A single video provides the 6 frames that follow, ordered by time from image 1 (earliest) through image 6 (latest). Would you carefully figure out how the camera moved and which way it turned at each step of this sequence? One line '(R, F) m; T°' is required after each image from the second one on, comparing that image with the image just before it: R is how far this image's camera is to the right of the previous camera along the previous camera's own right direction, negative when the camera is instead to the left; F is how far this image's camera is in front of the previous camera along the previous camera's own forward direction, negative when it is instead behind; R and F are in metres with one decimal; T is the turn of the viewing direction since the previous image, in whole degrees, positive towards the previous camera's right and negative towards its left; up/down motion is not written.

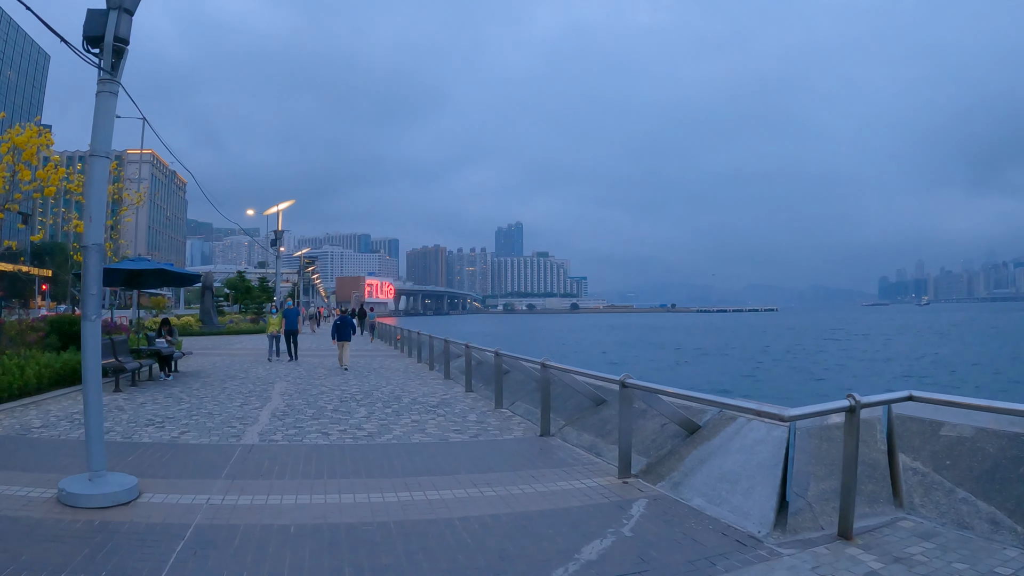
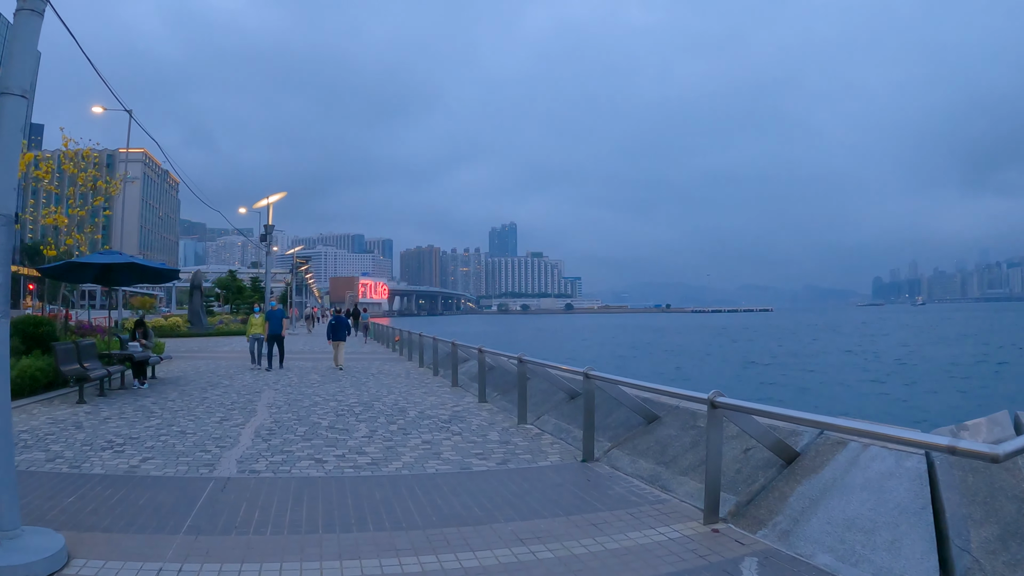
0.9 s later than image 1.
(-0.4, +1.6) m; +1°
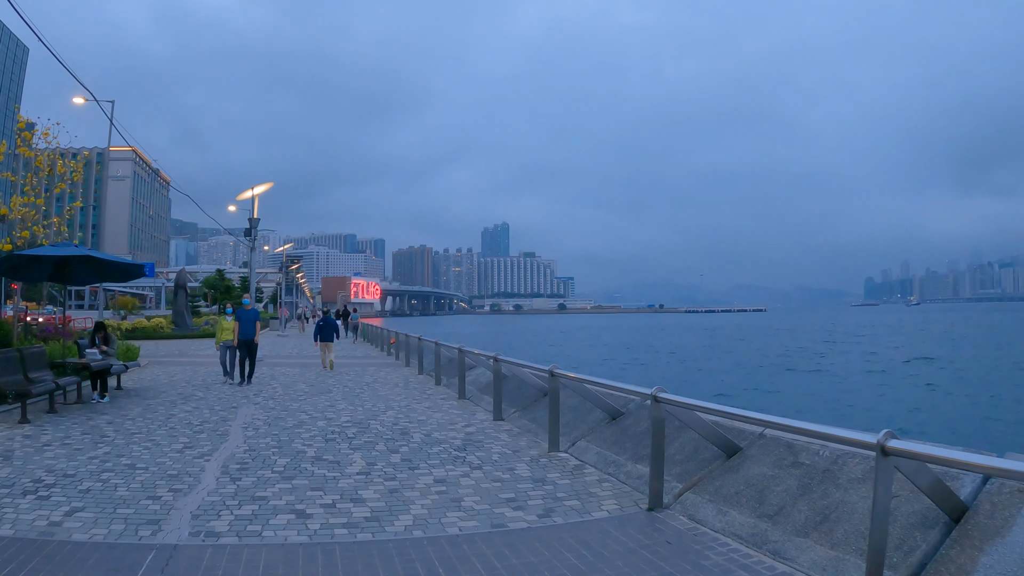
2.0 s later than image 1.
(-0.4, +1.7) m; +1°
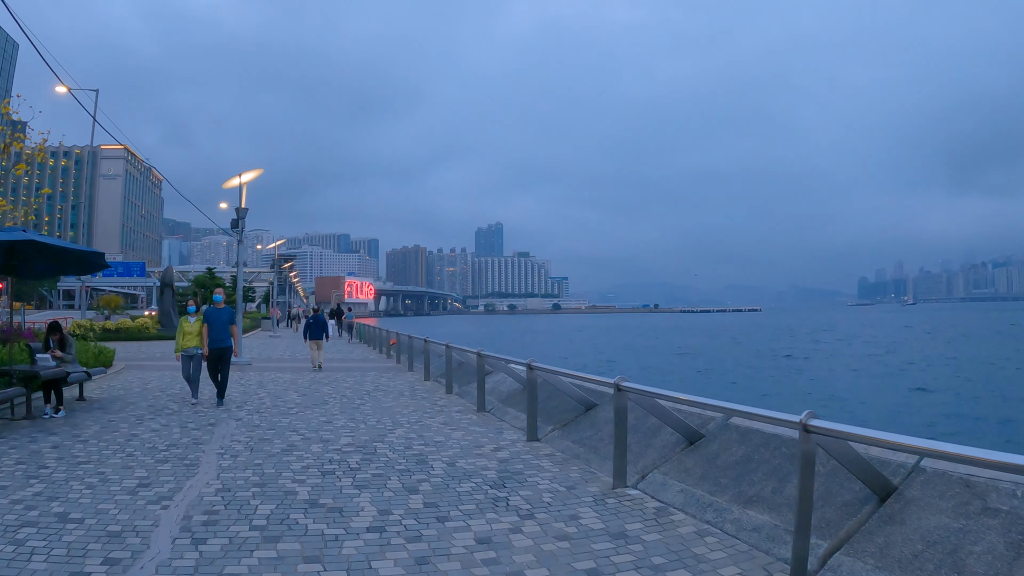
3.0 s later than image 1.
(-0.5, +1.7) m; +1°
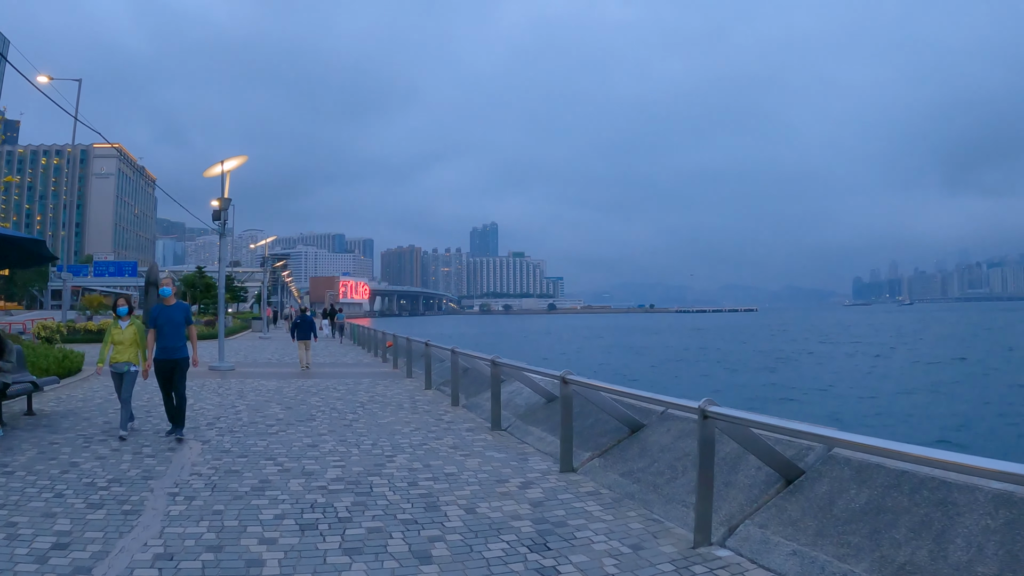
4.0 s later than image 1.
(-0.3, +1.6) m; 0°
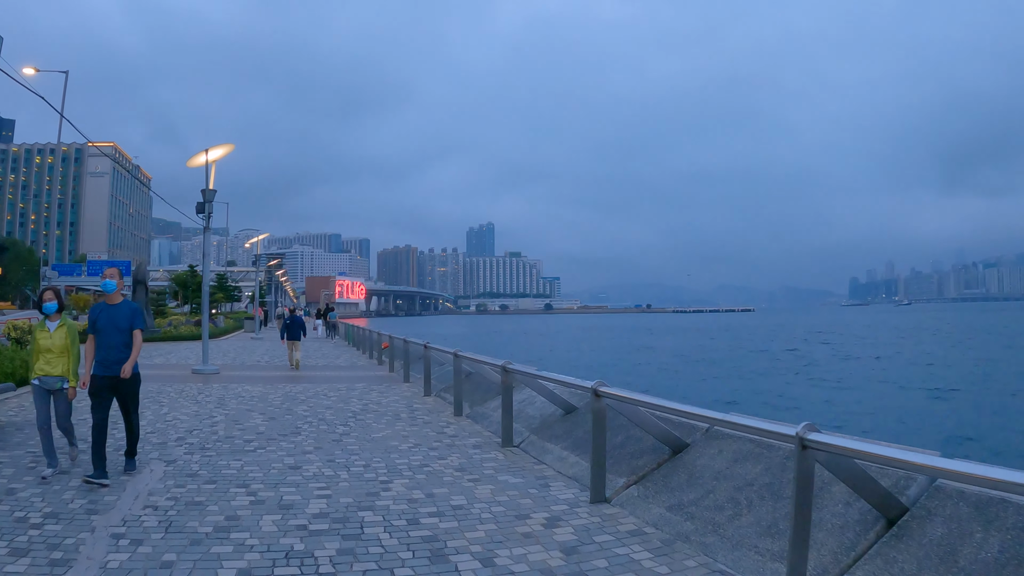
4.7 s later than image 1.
(-0.2, +1.1) m; 0°
